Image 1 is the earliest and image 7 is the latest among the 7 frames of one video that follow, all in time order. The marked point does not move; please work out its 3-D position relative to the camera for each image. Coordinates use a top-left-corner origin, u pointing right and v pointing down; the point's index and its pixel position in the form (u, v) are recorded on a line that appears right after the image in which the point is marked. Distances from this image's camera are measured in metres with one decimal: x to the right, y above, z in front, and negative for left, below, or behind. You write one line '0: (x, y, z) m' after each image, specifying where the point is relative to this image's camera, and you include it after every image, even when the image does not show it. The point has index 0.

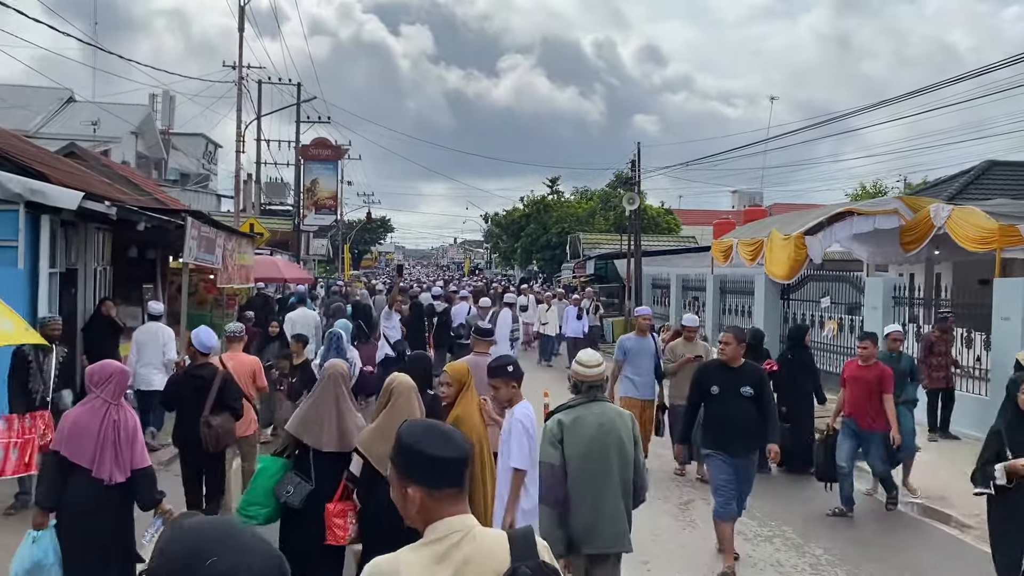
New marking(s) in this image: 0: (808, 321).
0: (+5.3, -0.6, +16.1) m
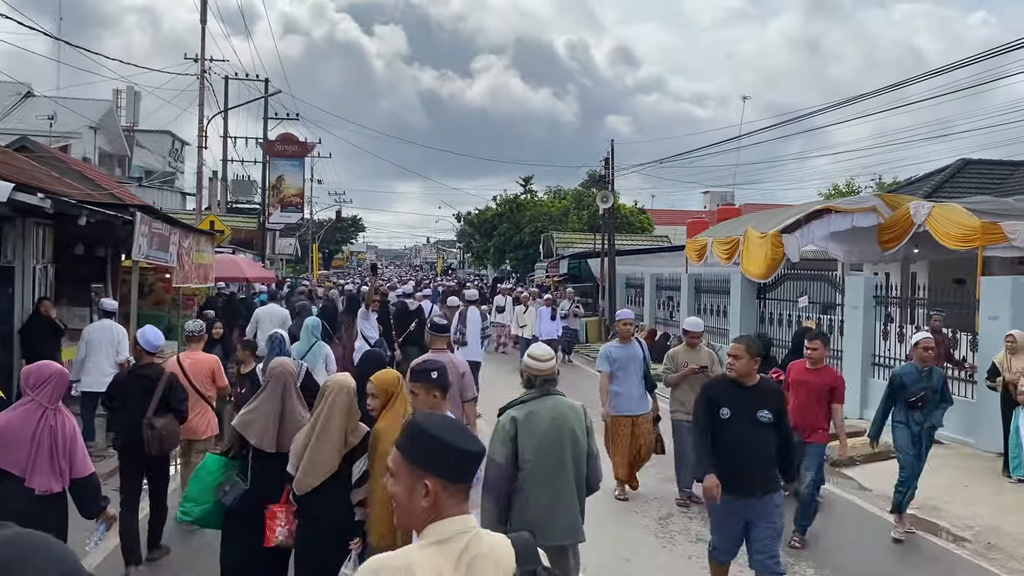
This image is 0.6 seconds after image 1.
0: (+4.8, -0.6, +15.7) m
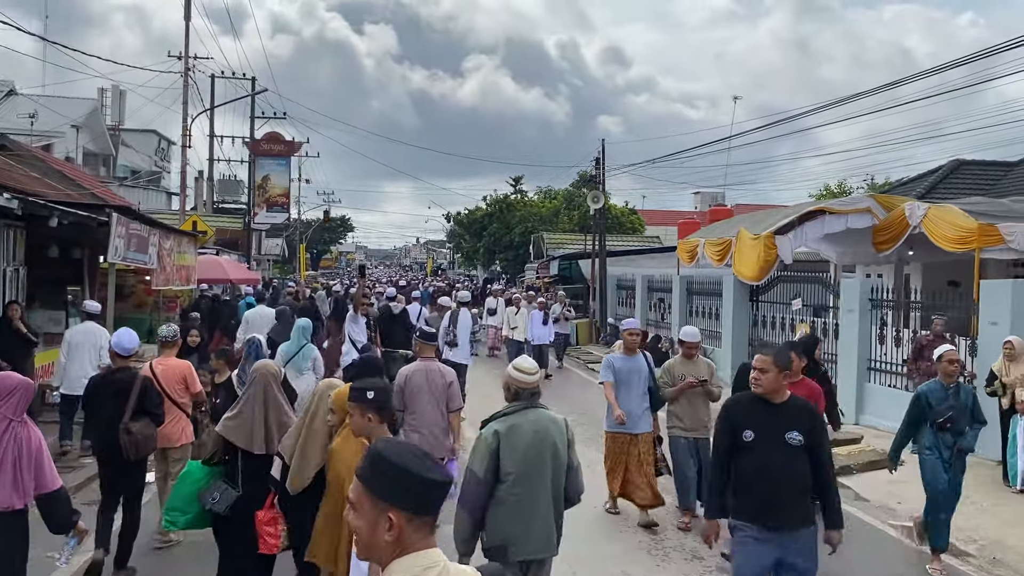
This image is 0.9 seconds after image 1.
0: (+4.6, -0.6, +15.5) m
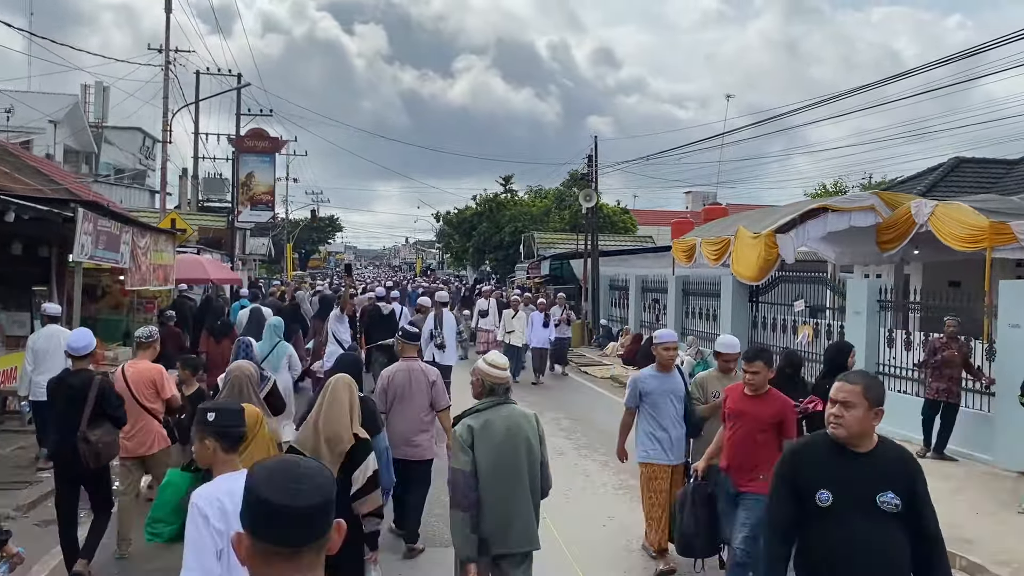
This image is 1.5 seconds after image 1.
0: (+4.5, -0.6, +14.9) m
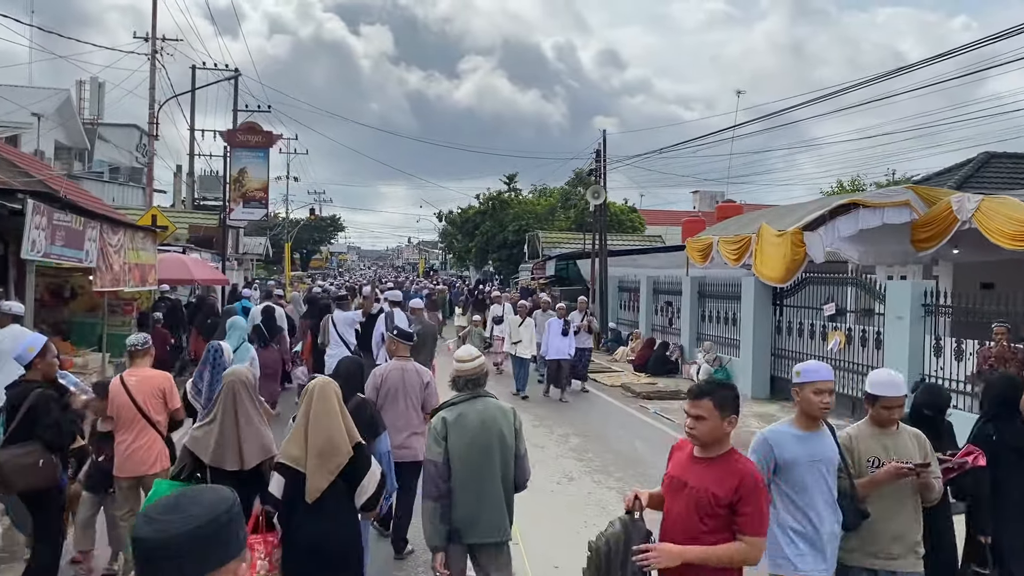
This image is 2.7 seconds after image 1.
0: (+4.5, -0.7, +13.8) m
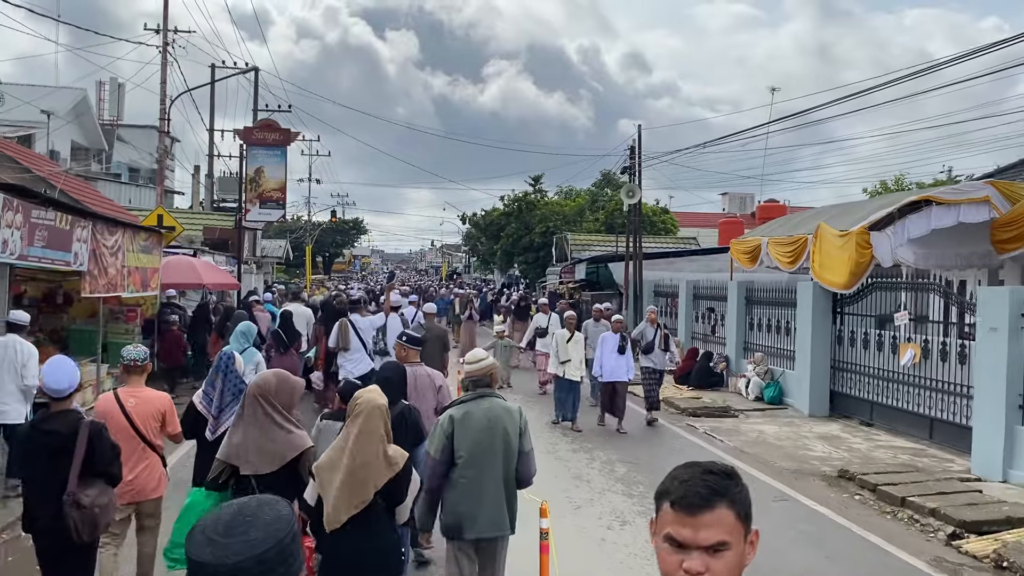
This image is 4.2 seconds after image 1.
0: (+5.0, -0.8, +12.4) m
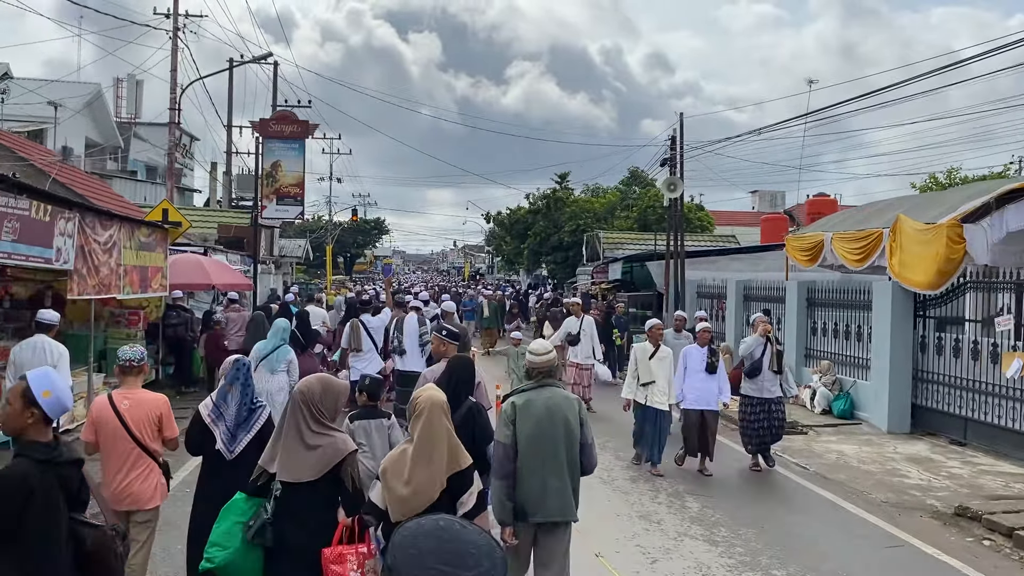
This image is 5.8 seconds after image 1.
0: (+5.5, -0.8, +10.9) m
